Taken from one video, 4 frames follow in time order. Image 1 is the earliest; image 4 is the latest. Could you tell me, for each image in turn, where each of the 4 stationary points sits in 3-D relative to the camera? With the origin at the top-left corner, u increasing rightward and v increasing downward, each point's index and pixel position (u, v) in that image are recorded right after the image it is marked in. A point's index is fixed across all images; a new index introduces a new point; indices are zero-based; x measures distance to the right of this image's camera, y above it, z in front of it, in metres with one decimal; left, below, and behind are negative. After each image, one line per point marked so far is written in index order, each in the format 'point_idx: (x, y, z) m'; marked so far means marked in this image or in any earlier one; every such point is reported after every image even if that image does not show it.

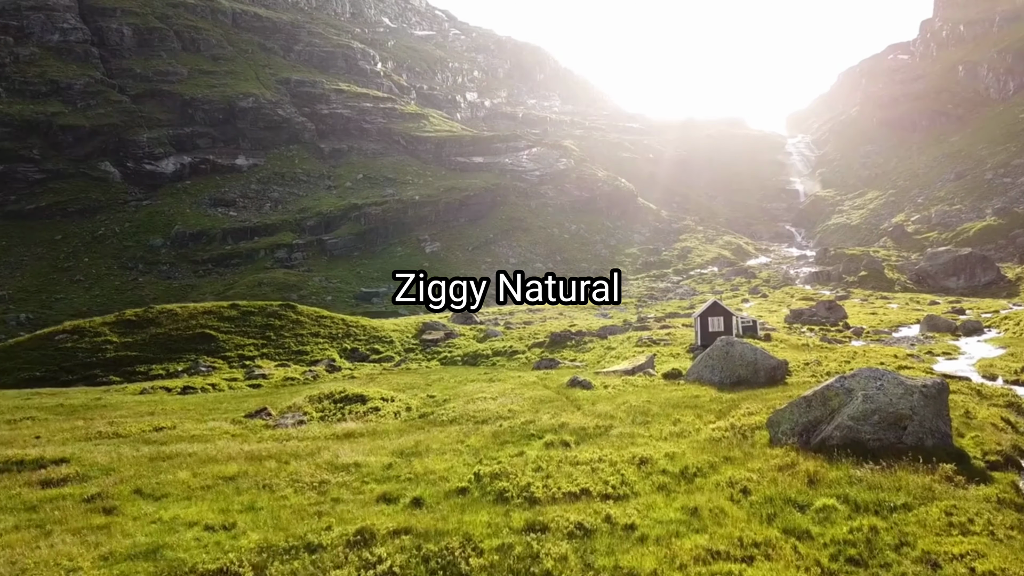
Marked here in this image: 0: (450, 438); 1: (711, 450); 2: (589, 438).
0: (-2.2, -5.1, +18.3) m
1: (+5.7, -4.7, +15.8) m
2: (+2.4, -4.8, +17.5) m
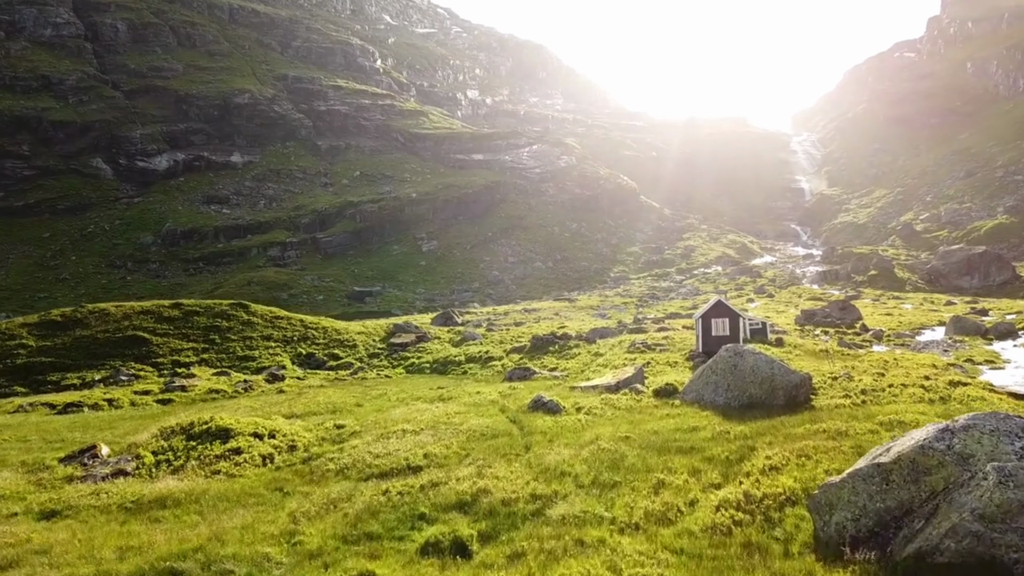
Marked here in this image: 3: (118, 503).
0: (-4.7, -4.8, +11.3) m
1: (+3.2, -4.5, +8.8) m
2: (-0.1, -4.6, +10.5) m
3: (-9.4, -5.1, +13.2) m
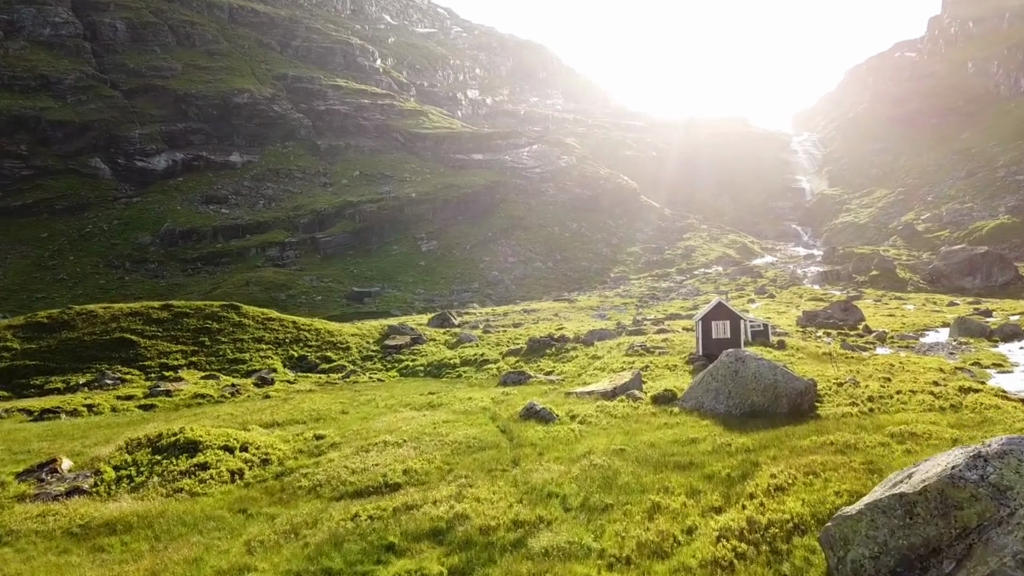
0: (-5.1, -4.9, +10.2) m
1: (+2.8, -4.6, +7.7) m
2: (-0.5, -4.7, +9.4) m
3: (-9.8, -5.3, +12.1) m
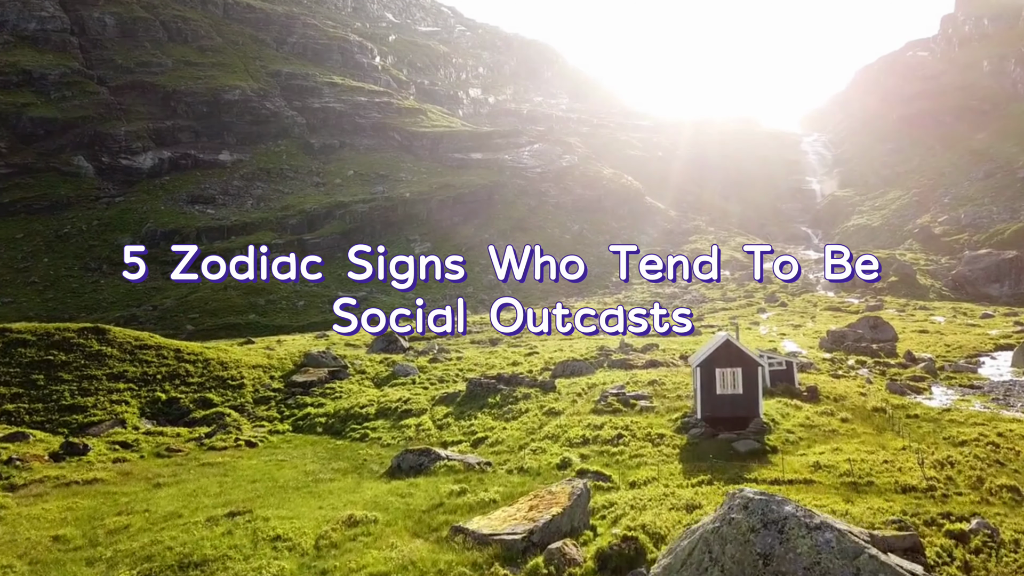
0: (-10.0, -6.4, -2.6) m
1: (-2.2, -6.1, -5.3) m
2: (-5.4, -6.2, -3.5) m
3: (-14.7, -6.7, -0.8) m
